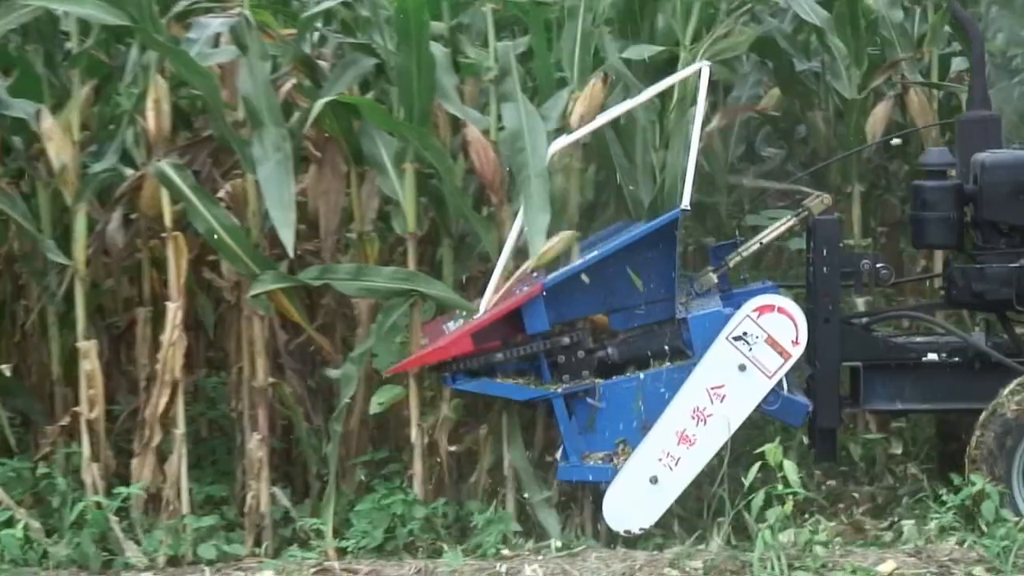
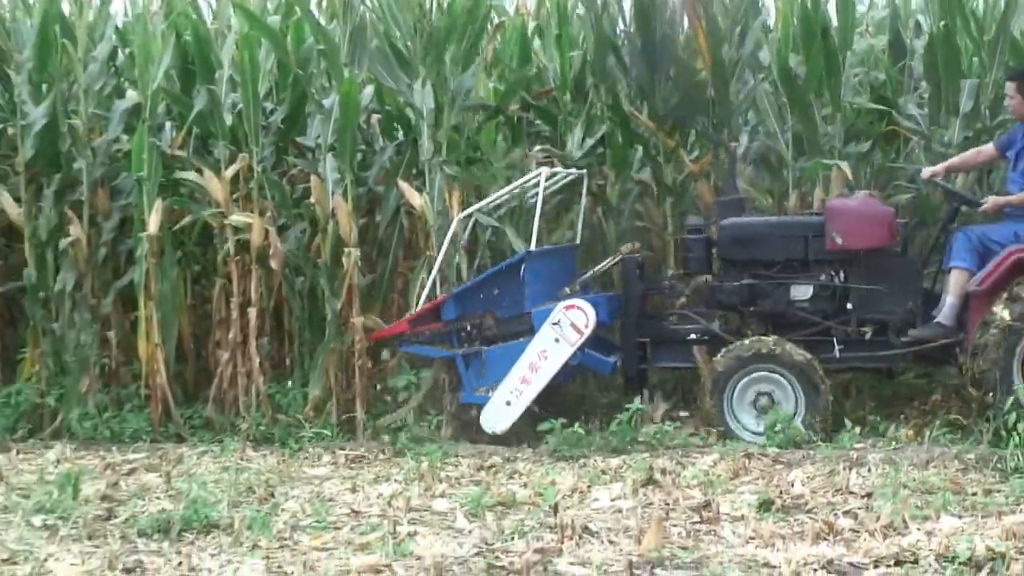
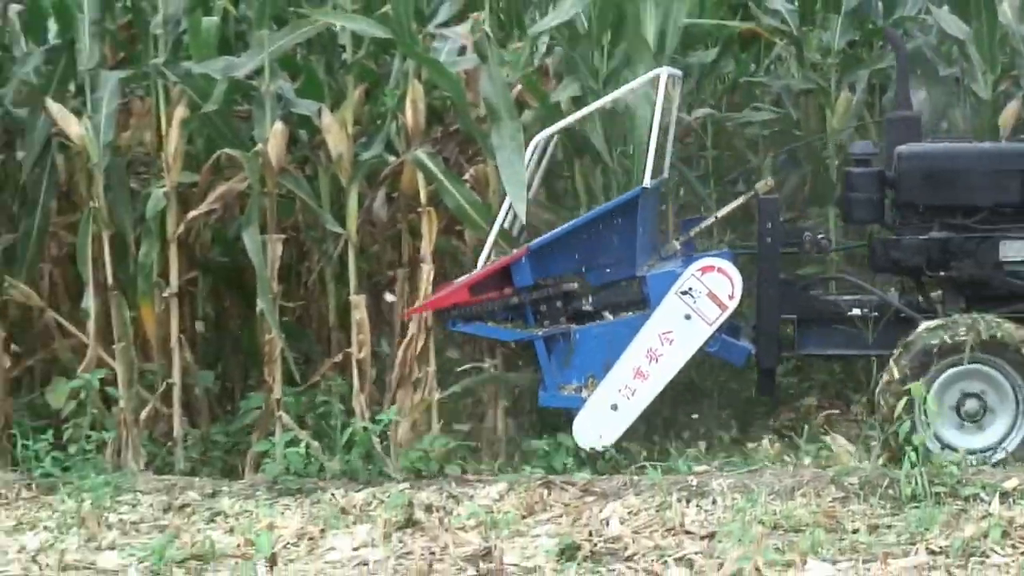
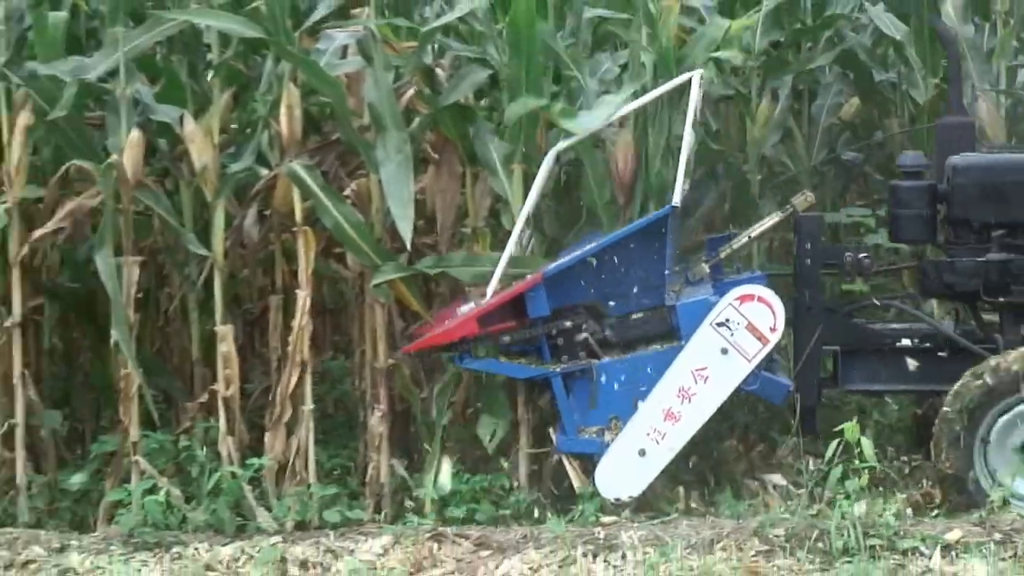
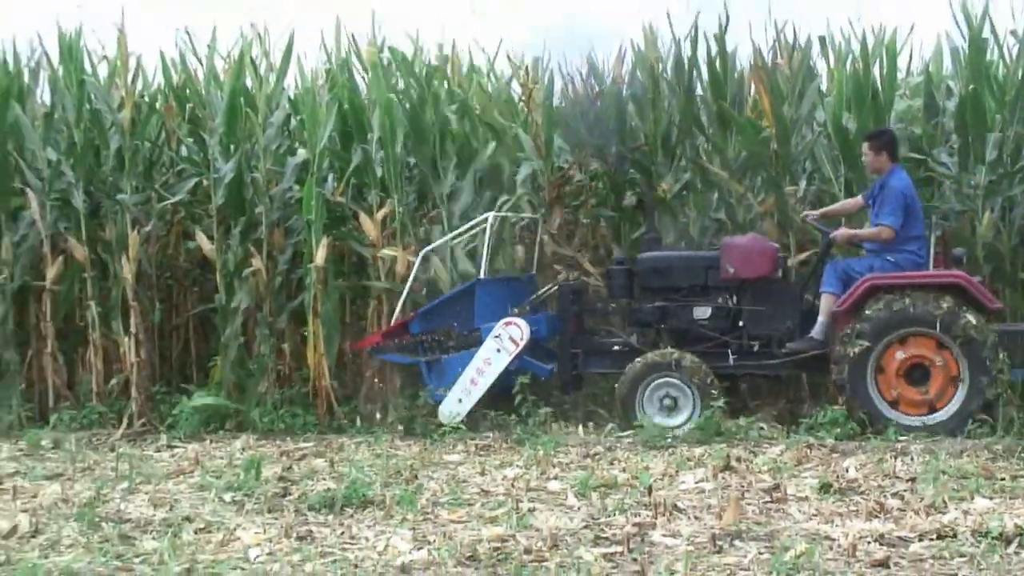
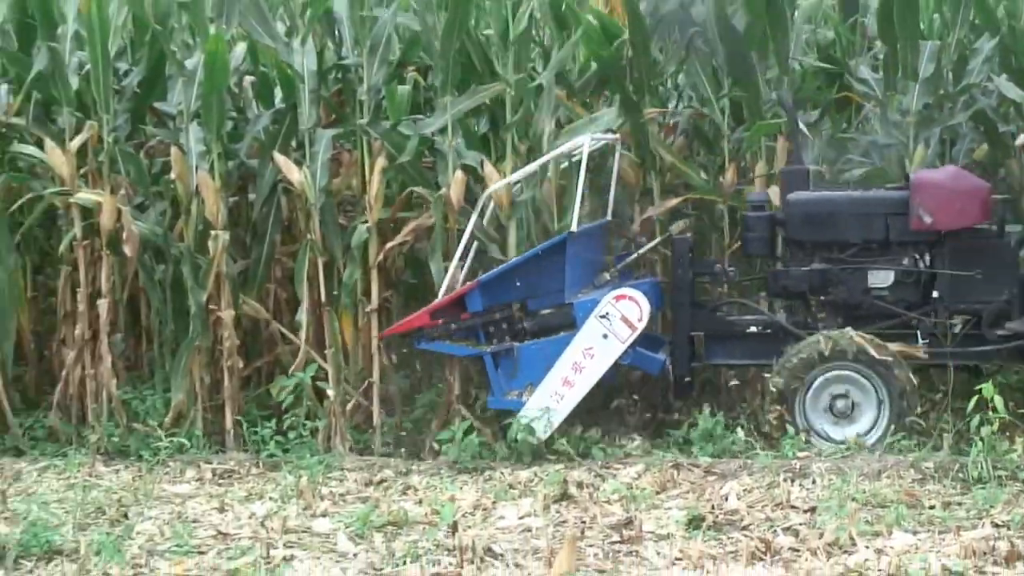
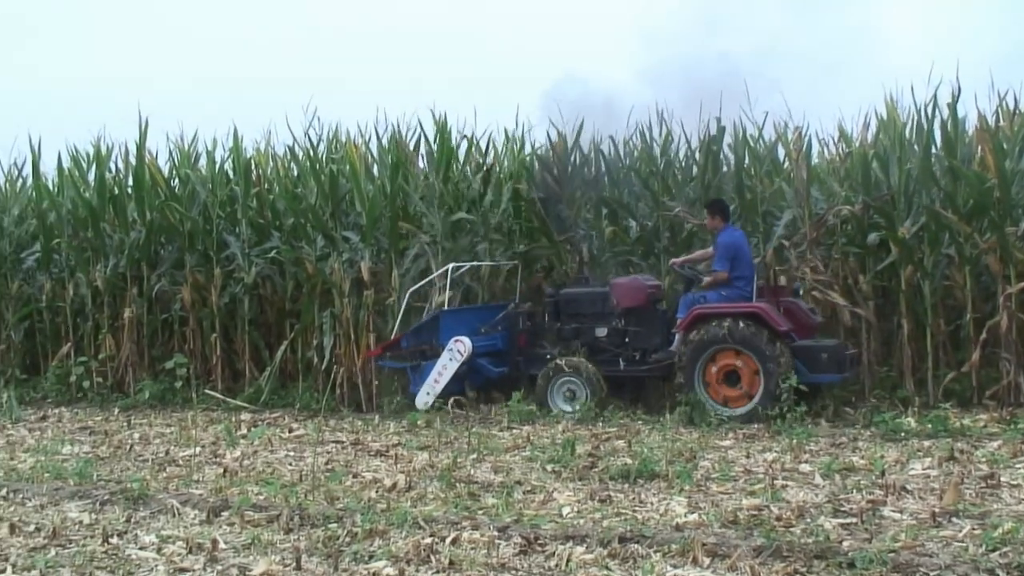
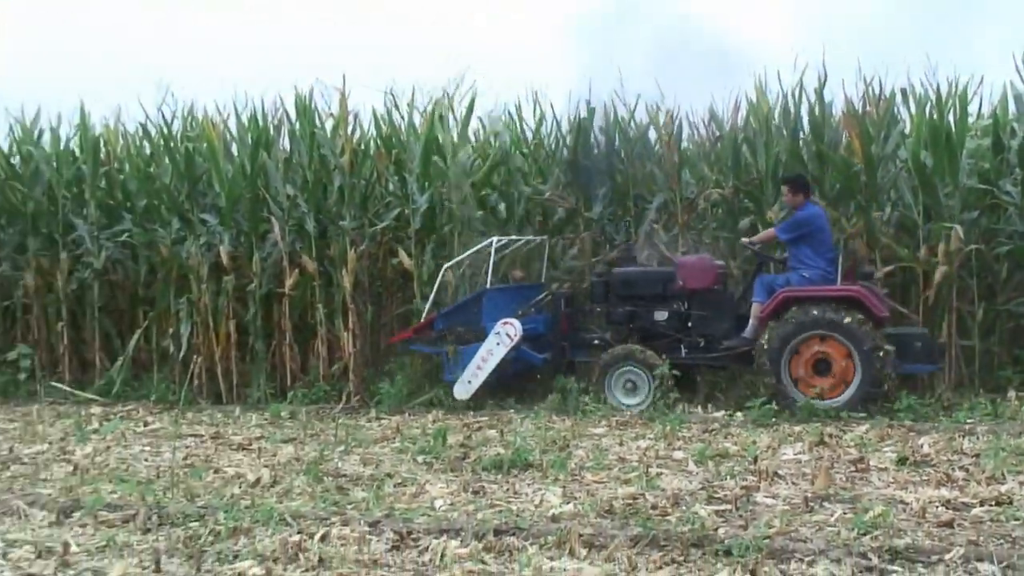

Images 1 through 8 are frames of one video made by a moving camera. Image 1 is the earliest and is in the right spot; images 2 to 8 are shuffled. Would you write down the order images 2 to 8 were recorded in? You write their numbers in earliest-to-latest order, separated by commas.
4, 3, 6, 2, 5, 8, 7
